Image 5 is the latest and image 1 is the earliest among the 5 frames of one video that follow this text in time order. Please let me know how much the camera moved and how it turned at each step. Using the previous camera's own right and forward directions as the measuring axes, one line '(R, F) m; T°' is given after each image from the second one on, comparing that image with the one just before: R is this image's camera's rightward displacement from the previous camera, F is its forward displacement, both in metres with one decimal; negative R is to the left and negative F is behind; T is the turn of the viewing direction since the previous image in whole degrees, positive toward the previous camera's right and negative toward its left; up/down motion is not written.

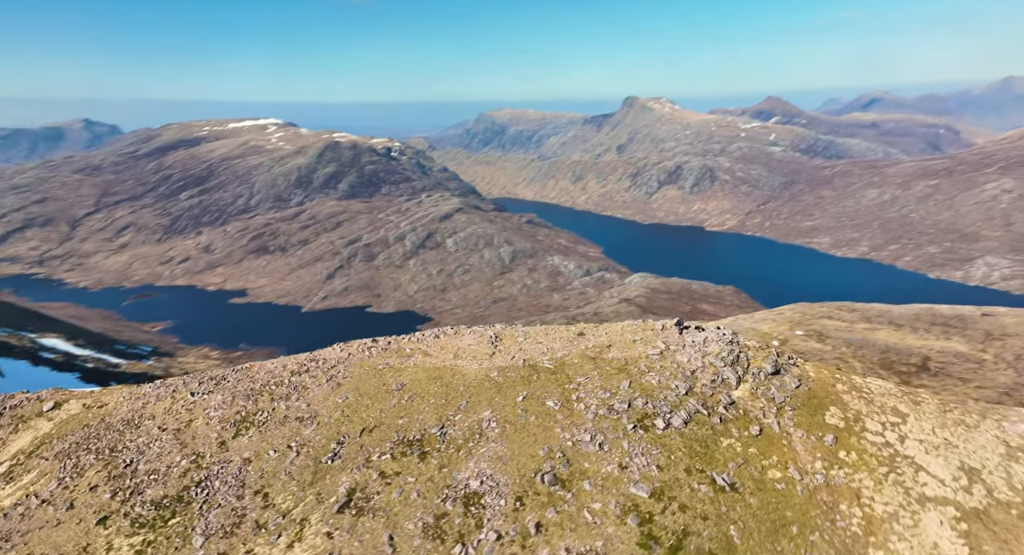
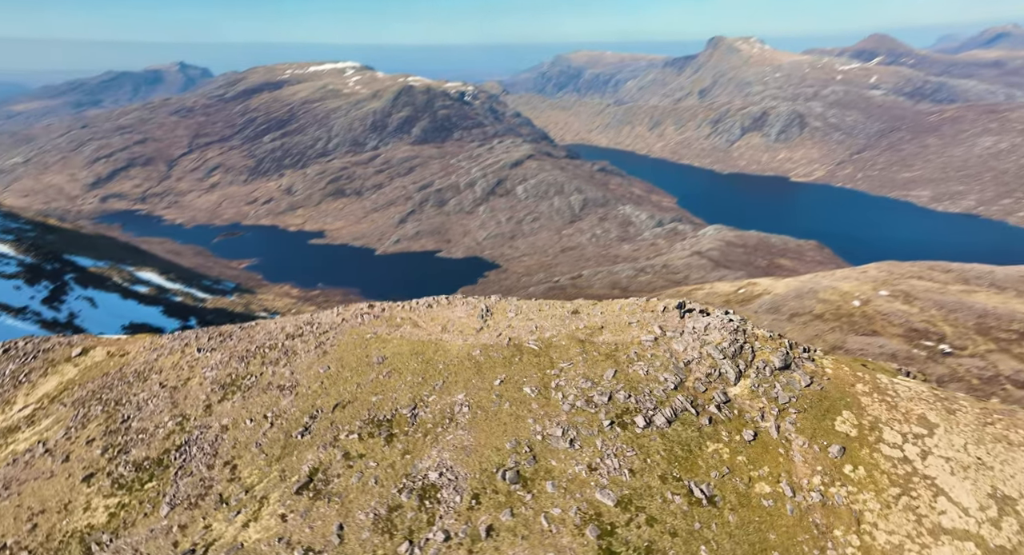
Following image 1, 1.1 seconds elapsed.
(+5.6, +4.9) m; -5°
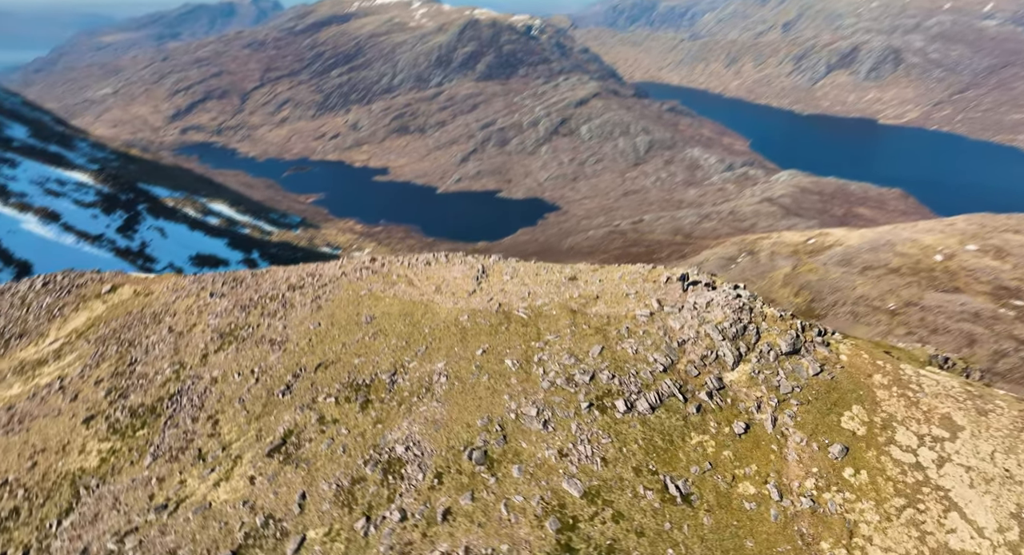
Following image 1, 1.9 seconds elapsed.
(+4.4, +3.8) m; -4°
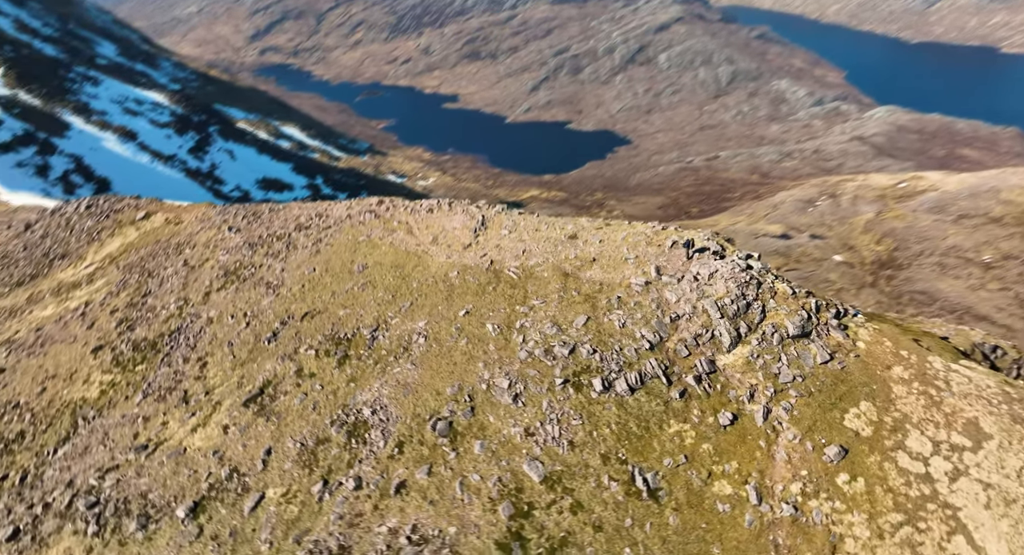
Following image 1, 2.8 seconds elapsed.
(+4.4, +3.7) m; -5°
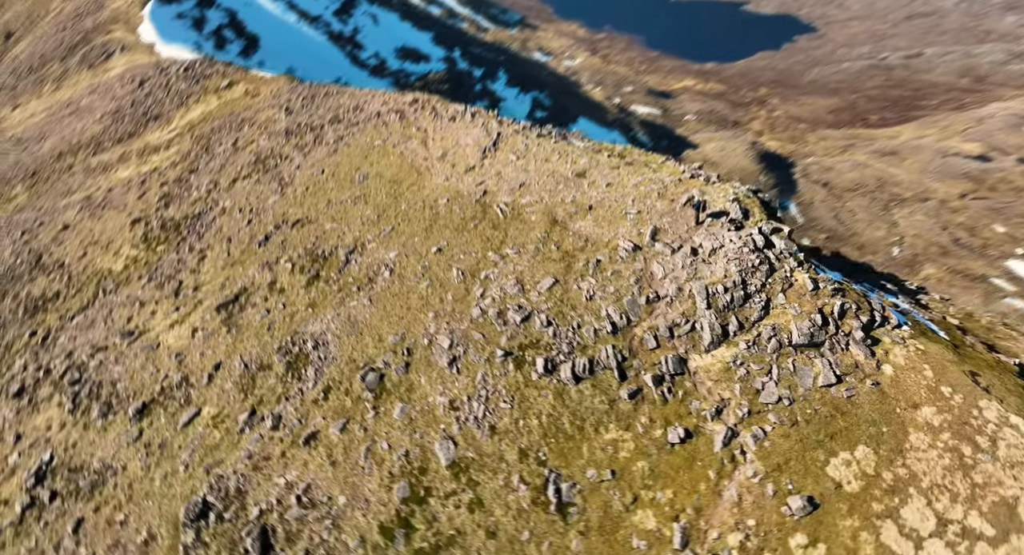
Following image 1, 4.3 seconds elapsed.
(+8.0, +6.4) m; -10°
